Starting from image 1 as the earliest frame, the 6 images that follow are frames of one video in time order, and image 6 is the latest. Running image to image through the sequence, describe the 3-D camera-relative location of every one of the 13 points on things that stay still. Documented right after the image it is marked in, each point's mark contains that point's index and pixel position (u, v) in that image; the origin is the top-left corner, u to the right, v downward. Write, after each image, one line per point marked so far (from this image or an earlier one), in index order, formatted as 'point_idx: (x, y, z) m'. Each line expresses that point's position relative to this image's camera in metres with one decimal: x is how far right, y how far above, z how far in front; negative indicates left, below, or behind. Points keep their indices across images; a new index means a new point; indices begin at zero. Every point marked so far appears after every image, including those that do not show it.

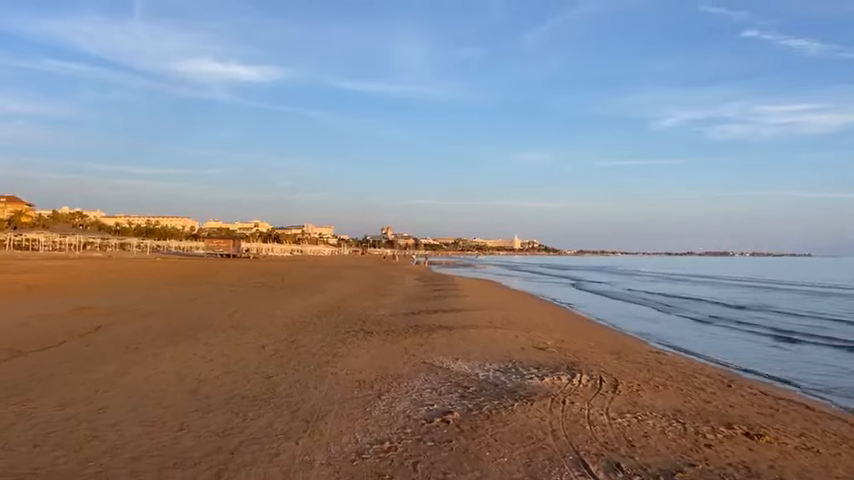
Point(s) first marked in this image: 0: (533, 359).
0: (+2.1, -2.4, +12.1) m
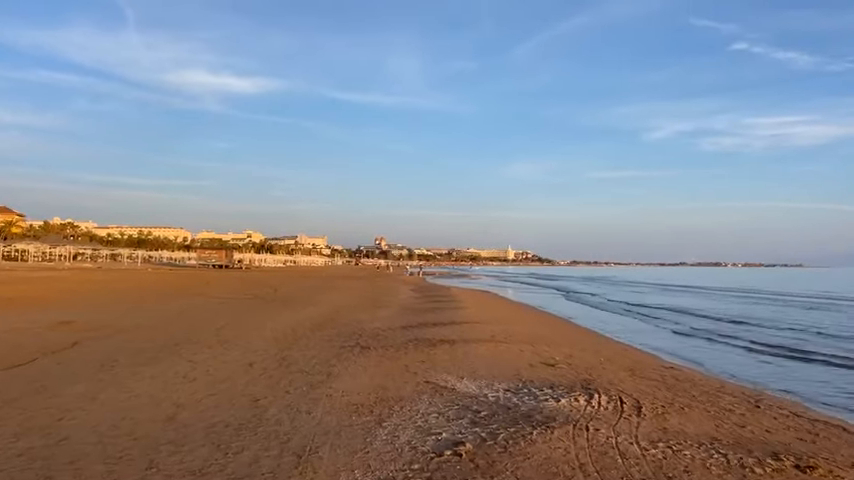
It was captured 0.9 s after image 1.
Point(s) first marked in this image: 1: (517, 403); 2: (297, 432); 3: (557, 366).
0: (+2.1, -2.5, +11.2) m
1: (+1.3, -2.3, +8.7) m
2: (-1.4, -2.1, +6.9) m
3: (+2.7, -2.6, +12.8) m
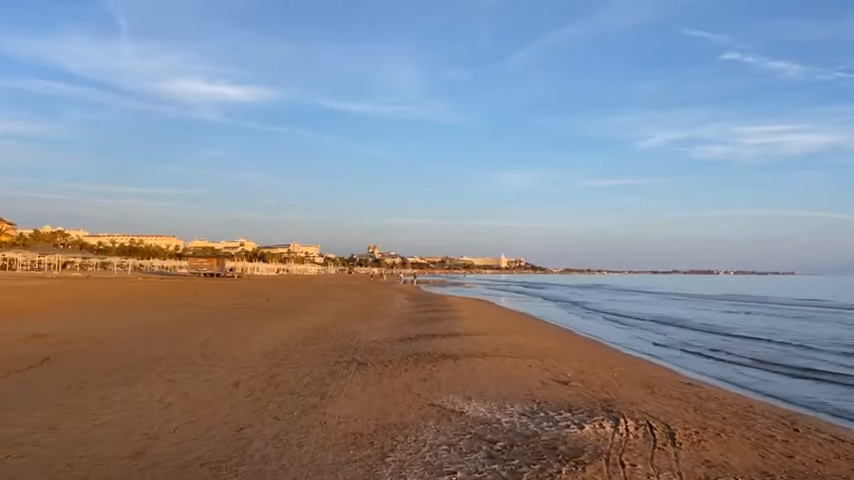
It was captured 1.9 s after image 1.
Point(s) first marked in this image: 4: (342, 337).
0: (+2.2, -2.6, +10.2) m
1: (+1.4, -2.4, +7.7) m
2: (-1.3, -2.2, +5.8) m
3: (+2.7, -2.7, +11.8) m
4: (-2.5, -2.8, +17.9) m
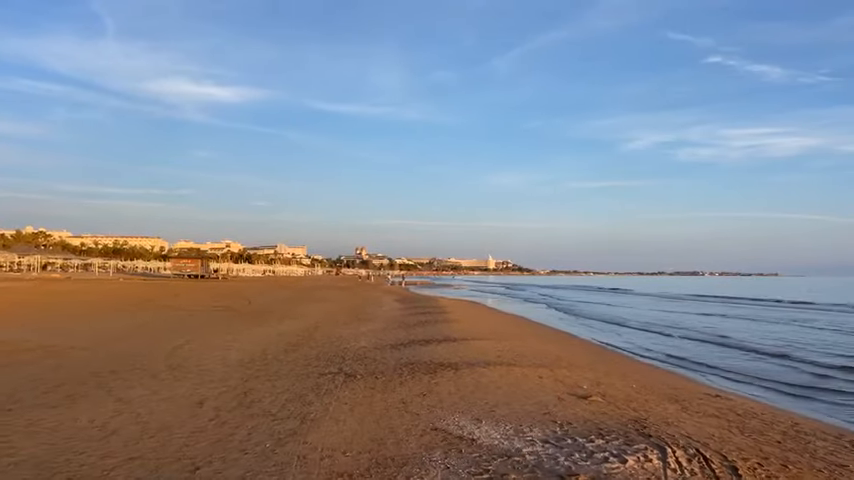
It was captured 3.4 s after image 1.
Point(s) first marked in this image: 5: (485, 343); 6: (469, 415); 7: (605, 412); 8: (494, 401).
0: (+2.2, -2.5, +8.7) m
1: (+1.4, -2.3, +6.2) m
2: (-1.2, -2.1, +4.2) m
3: (+2.7, -2.6, +10.2) m
4: (-2.6, -2.7, +16.2) m
5: (+1.7, -2.9, +17.7) m
6: (+0.6, -2.4, +8.5) m
7: (+2.7, -2.6, +9.4) m
8: (+1.0, -2.5, +9.5) m
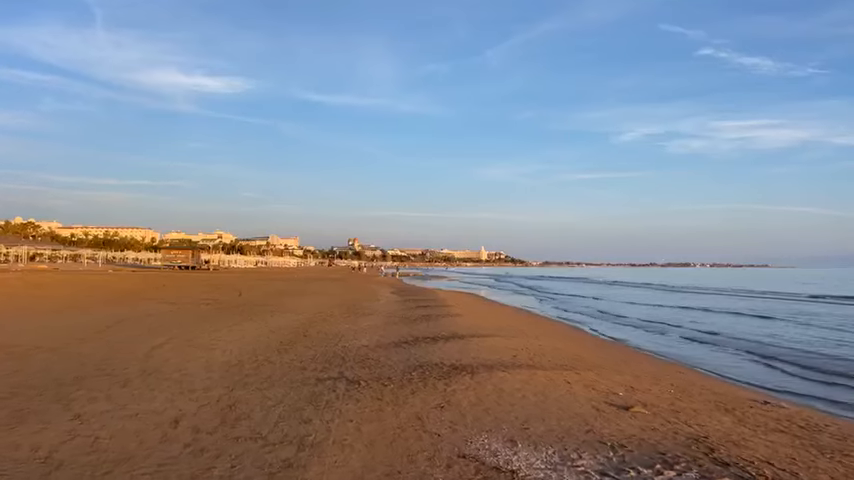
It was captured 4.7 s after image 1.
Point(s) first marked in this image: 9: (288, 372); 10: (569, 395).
0: (+2.4, -2.3, +7.3) m
1: (+1.7, -2.1, +4.8) m
2: (-0.9, -2.0, +2.8) m
3: (+3.0, -2.4, +8.8) m
4: (-2.5, -2.4, +14.8) m
5: (+1.8, -2.6, +16.3) m
6: (+0.8, -2.2, +7.0) m
7: (+3.0, -2.4, +8.0) m
8: (+1.3, -2.3, +8.0) m
9: (-2.4, -2.2, +10.6) m
10: (+2.2, -2.4, +9.6) m
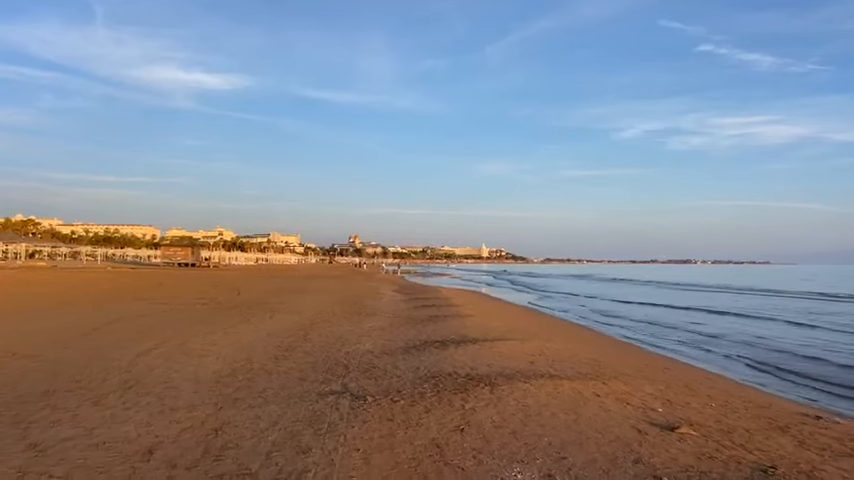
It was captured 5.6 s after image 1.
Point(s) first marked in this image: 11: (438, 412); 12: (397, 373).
0: (+2.6, -2.3, +6.1) m
1: (+1.9, -2.1, +3.6) m
2: (-0.7, -1.9, +1.7) m
3: (+3.2, -2.4, +7.7) m
4: (-2.2, -2.3, +13.6) m
5: (+2.0, -2.6, +15.2) m
6: (+1.0, -2.2, +5.9) m
7: (+3.2, -2.4, +6.8) m
8: (+1.5, -2.2, +6.9) m
9: (-2.2, -2.2, +9.4) m
10: (+2.4, -2.4, +8.5) m
11: (+0.1, -2.2, +7.9) m
12: (-0.5, -2.3, +10.5) m
